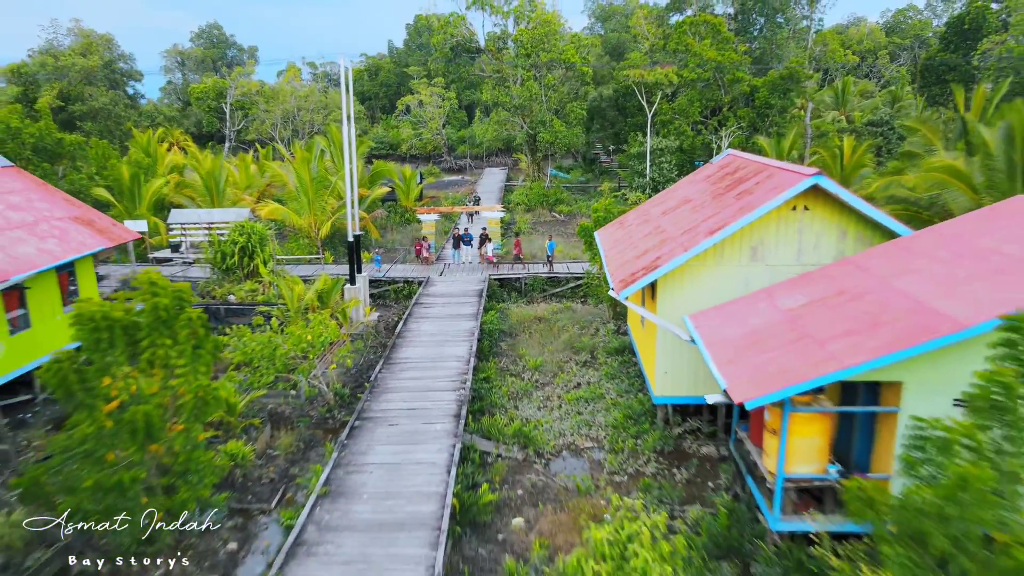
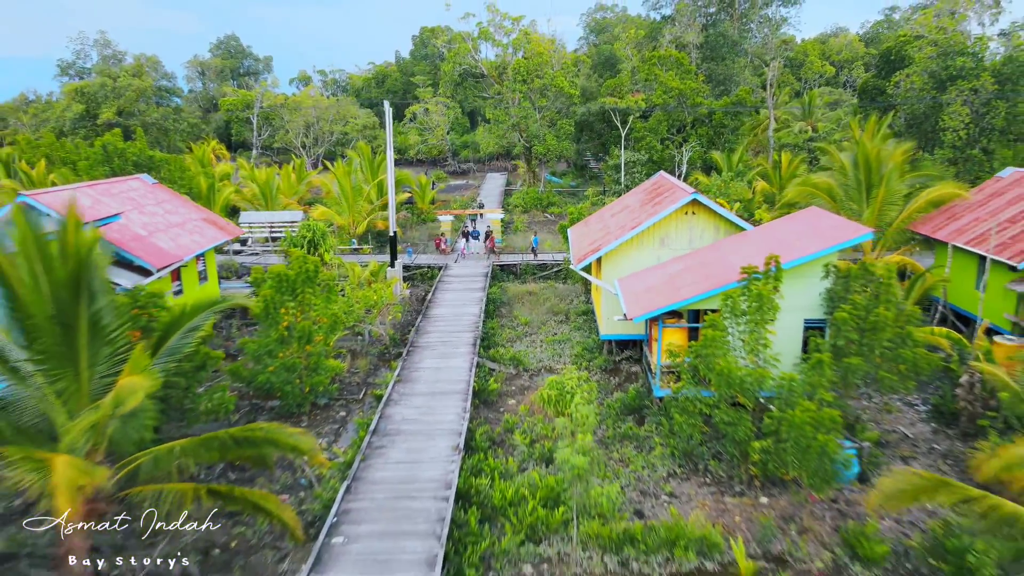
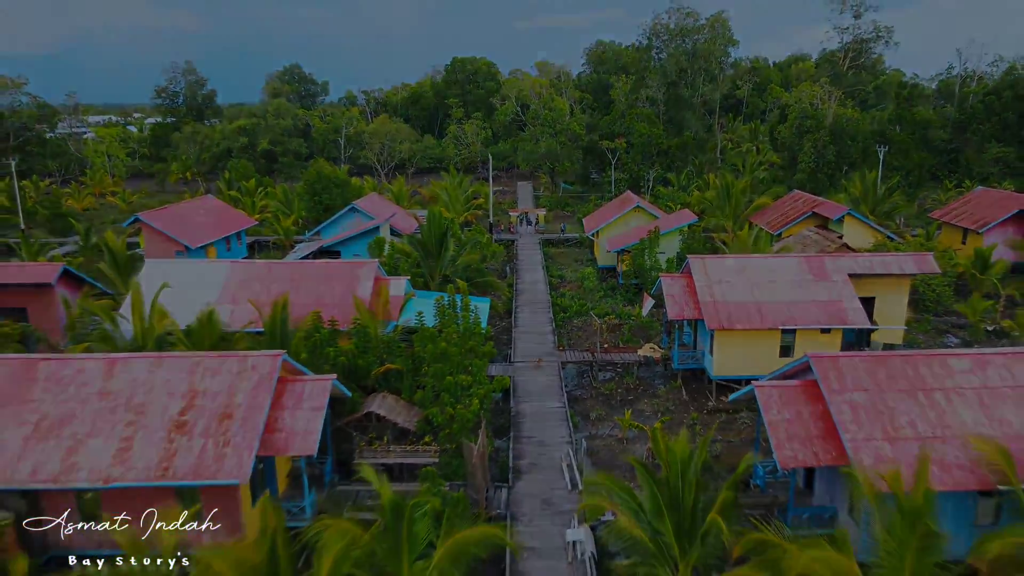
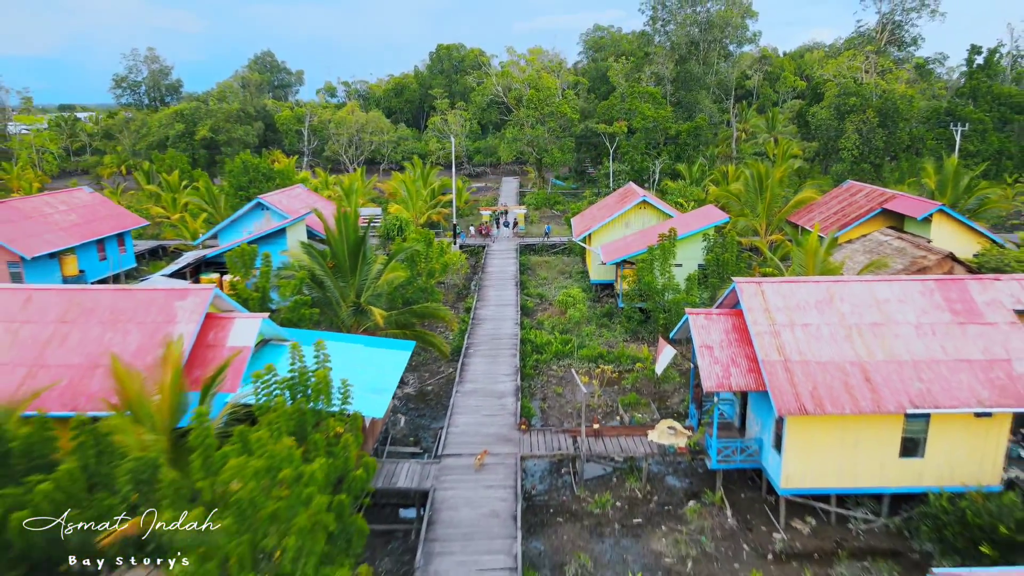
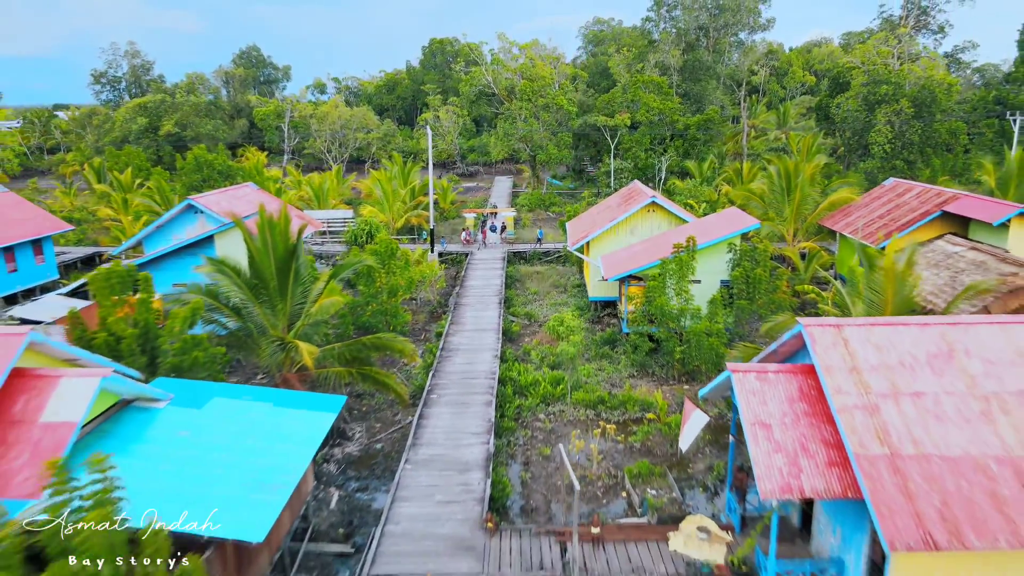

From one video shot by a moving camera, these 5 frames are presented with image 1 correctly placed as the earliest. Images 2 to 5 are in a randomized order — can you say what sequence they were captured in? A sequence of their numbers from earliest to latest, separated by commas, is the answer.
2, 5, 4, 3
